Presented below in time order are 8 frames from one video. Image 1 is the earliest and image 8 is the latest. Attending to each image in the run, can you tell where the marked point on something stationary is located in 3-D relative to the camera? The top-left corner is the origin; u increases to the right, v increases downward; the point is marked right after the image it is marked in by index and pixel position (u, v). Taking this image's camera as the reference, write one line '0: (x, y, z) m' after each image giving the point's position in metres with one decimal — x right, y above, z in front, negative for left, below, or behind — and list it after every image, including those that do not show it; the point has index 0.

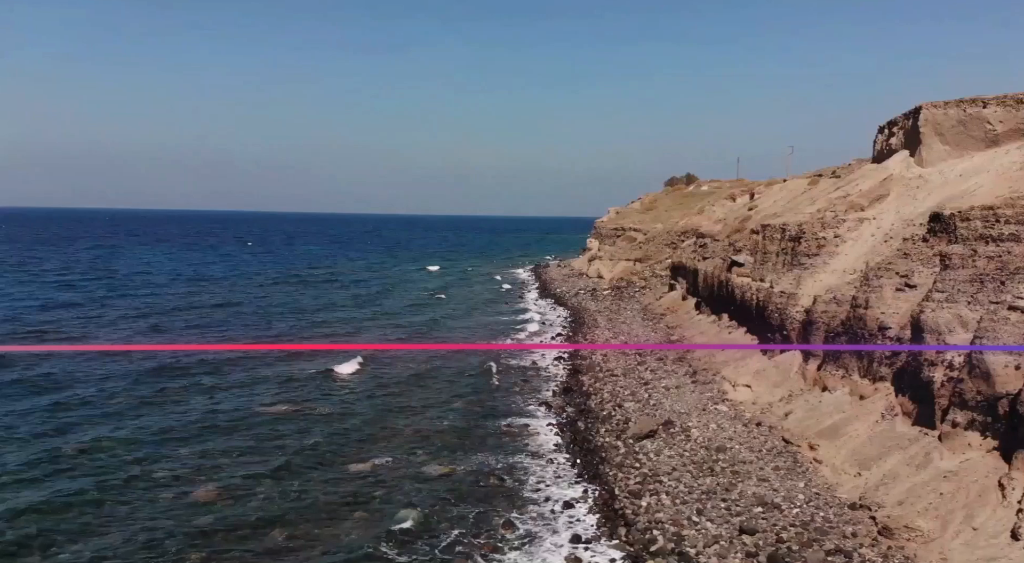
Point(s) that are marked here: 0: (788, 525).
0: (+4.4, -3.9, +13.0) m
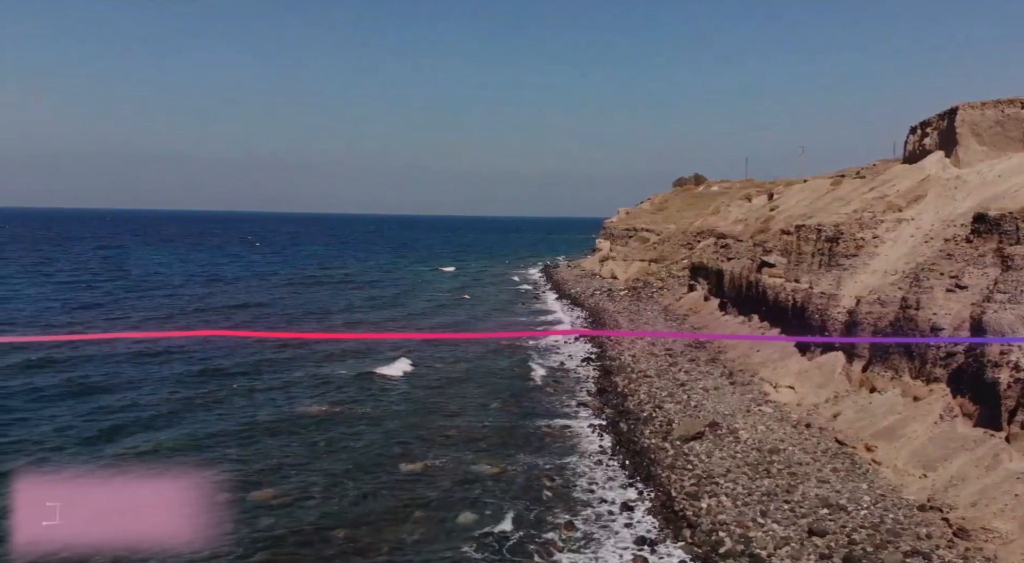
0: (+5.5, -3.9, +13.0) m
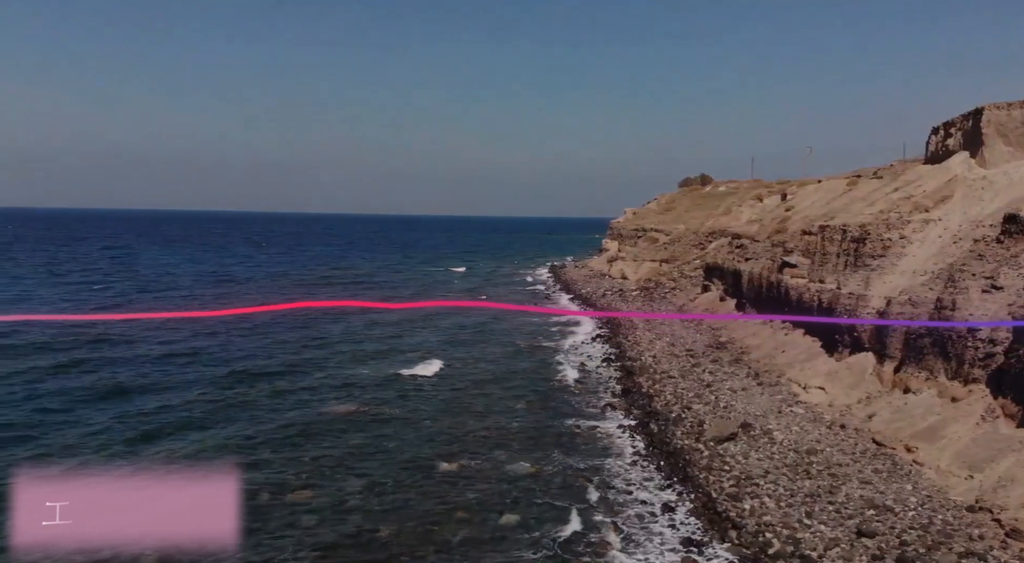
0: (+6.2, -3.9, +12.9) m
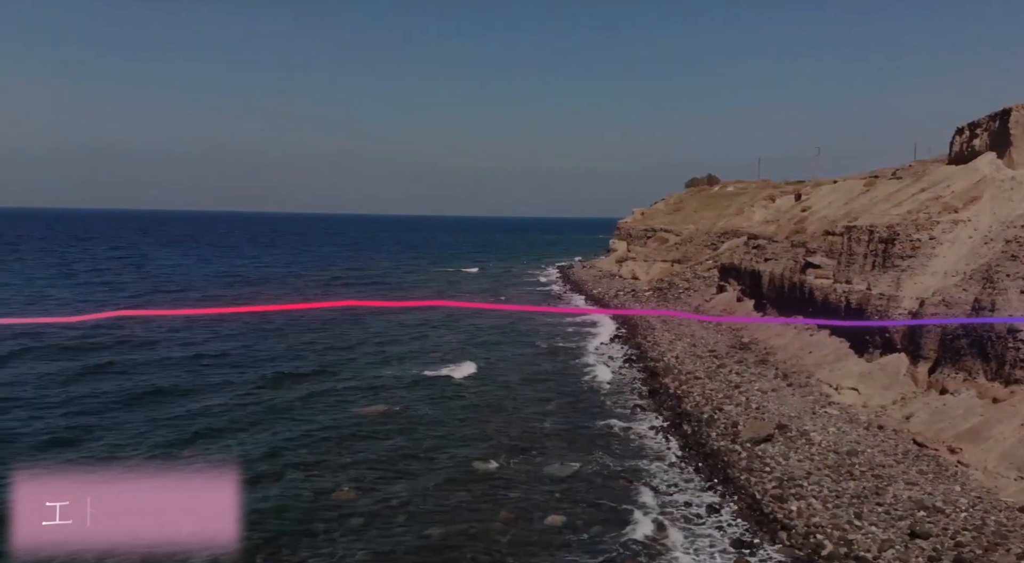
0: (+7.1, -3.9, +12.9) m
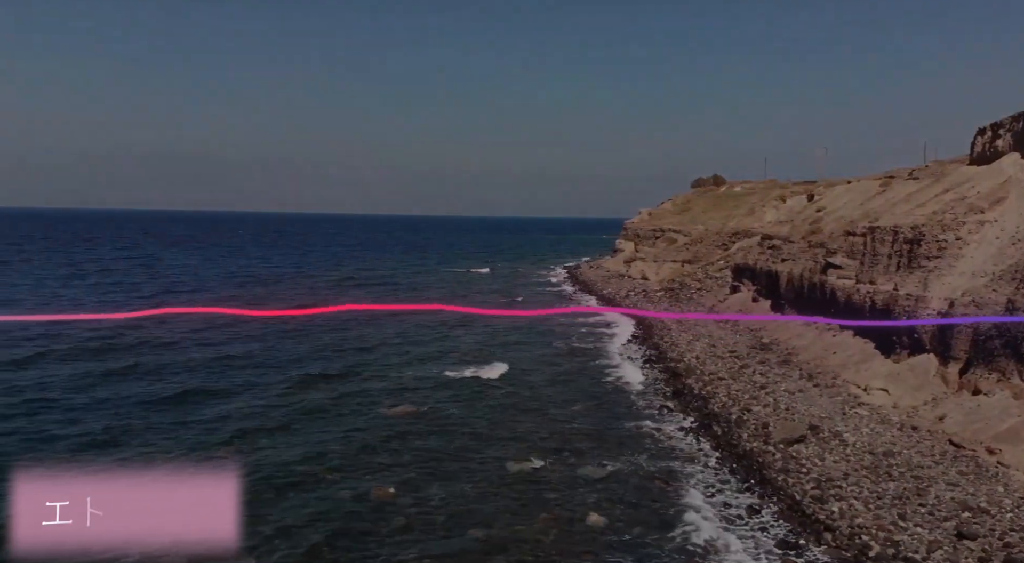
0: (+7.8, -3.9, +12.9) m
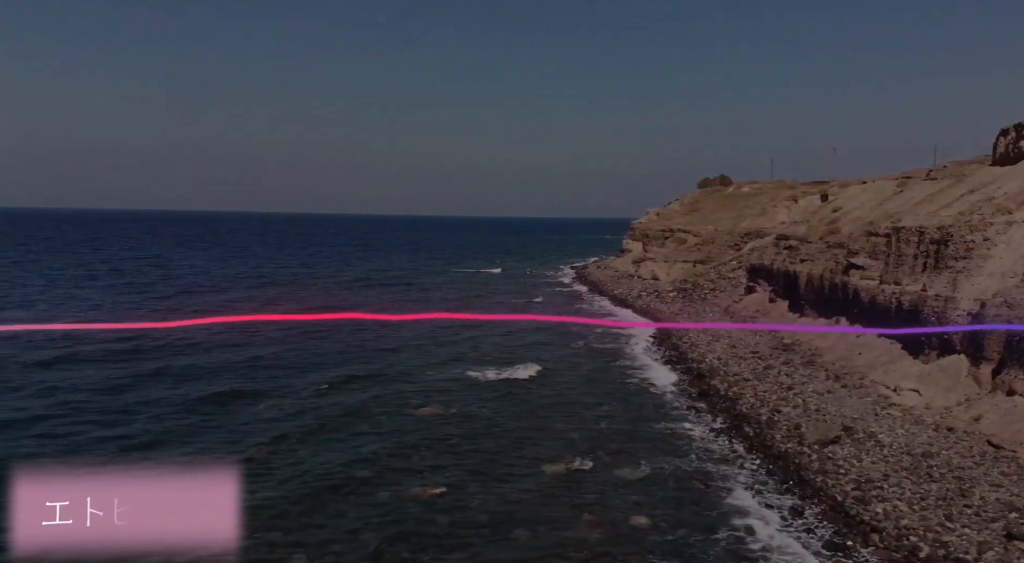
0: (+8.6, -4.0, +13.0) m
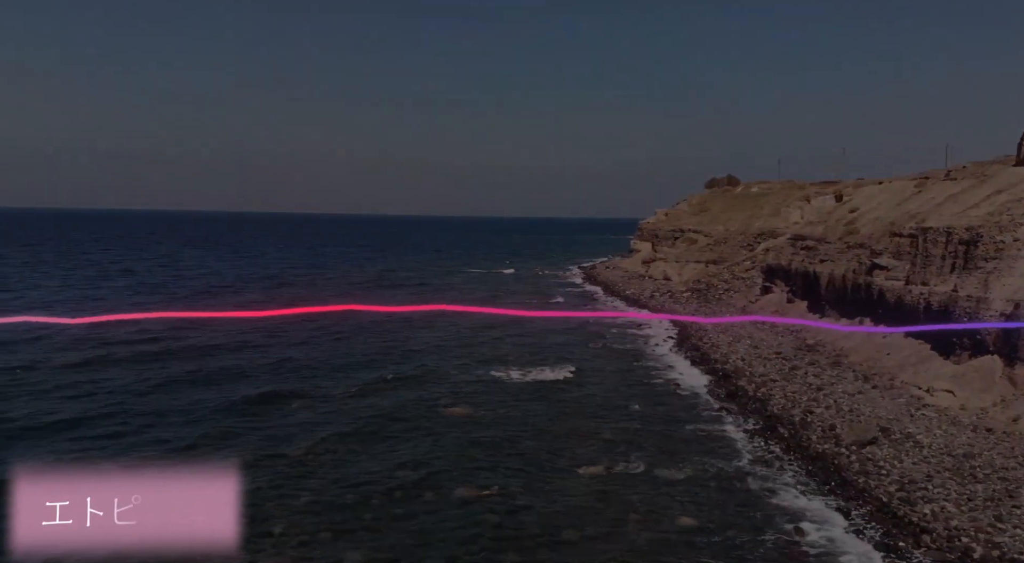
0: (+9.4, -4.0, +13.0) m
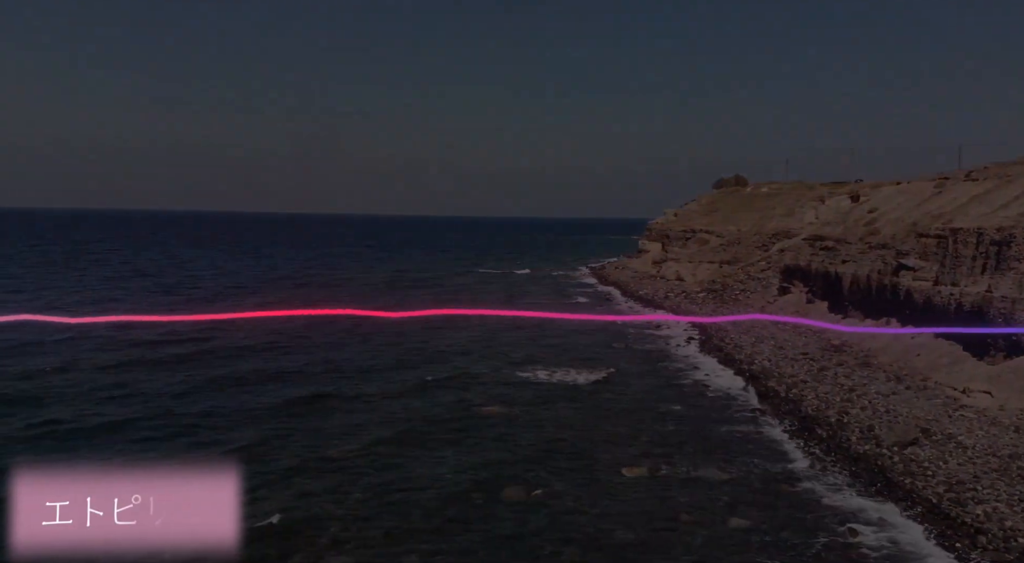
0: (+10.4, -4.0, +13.0) m
